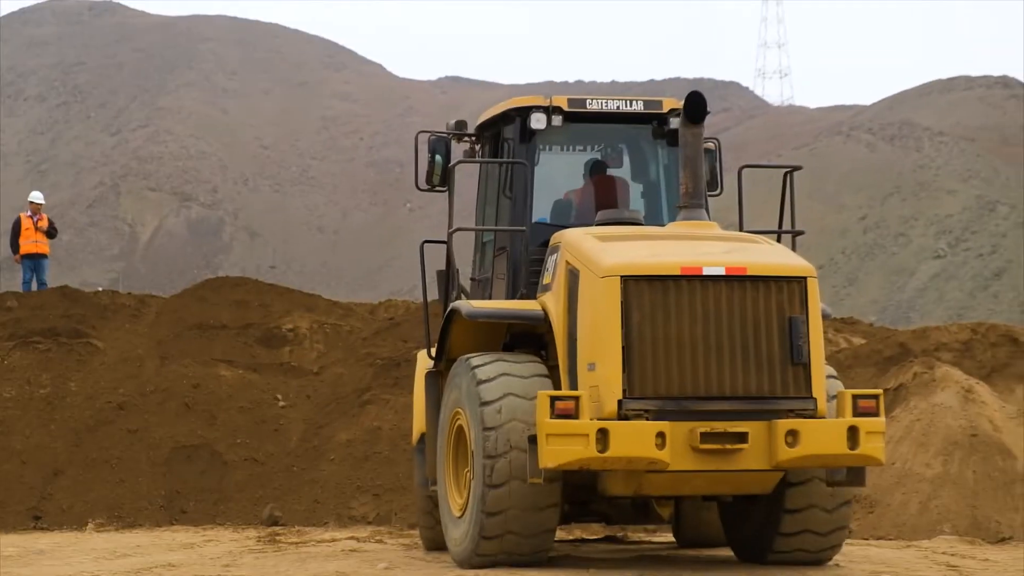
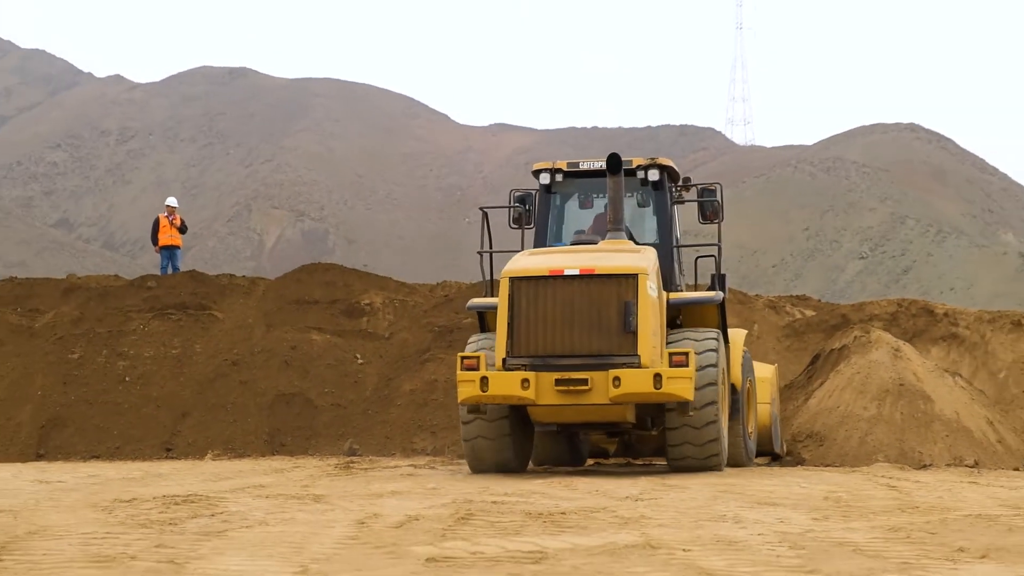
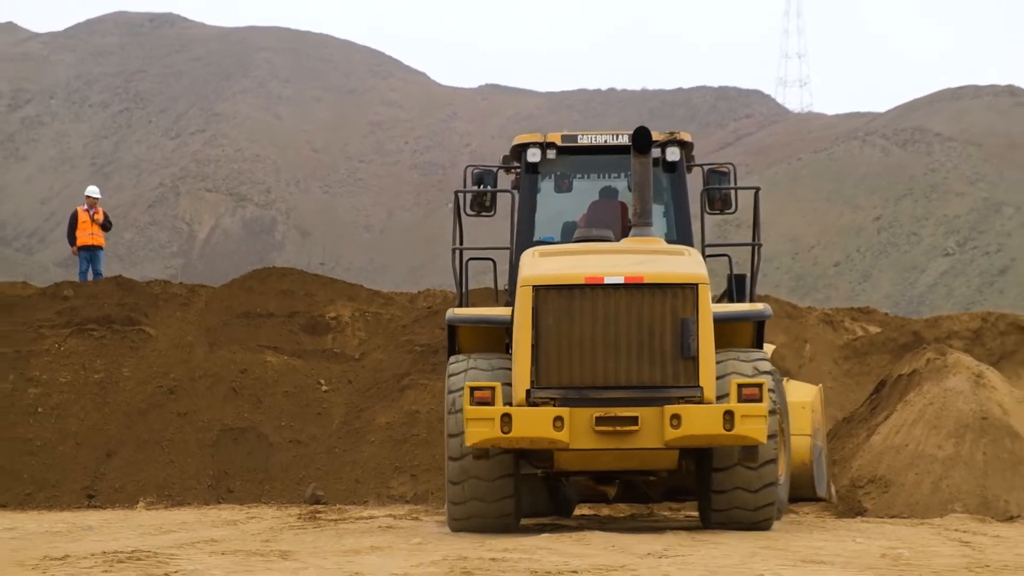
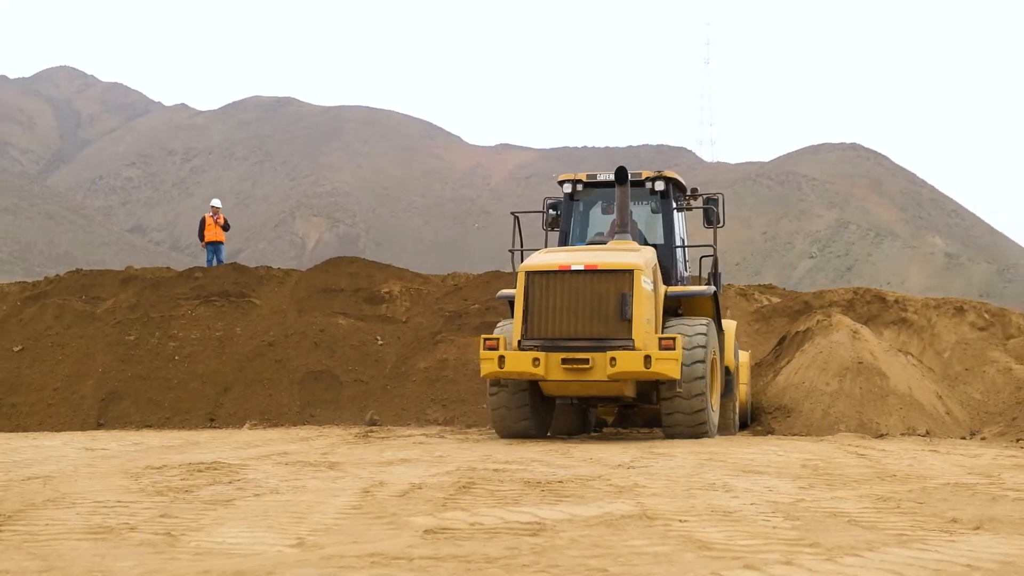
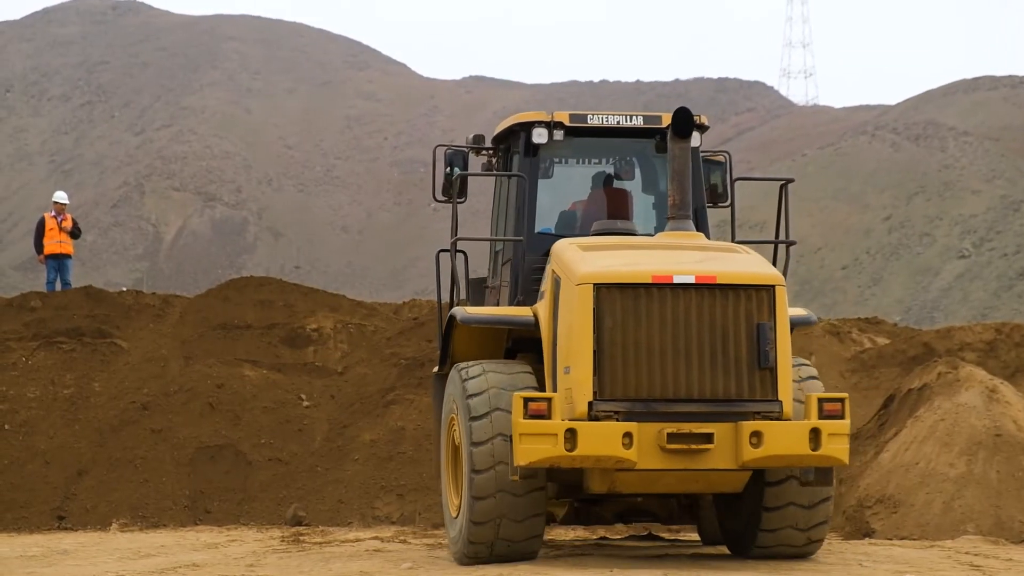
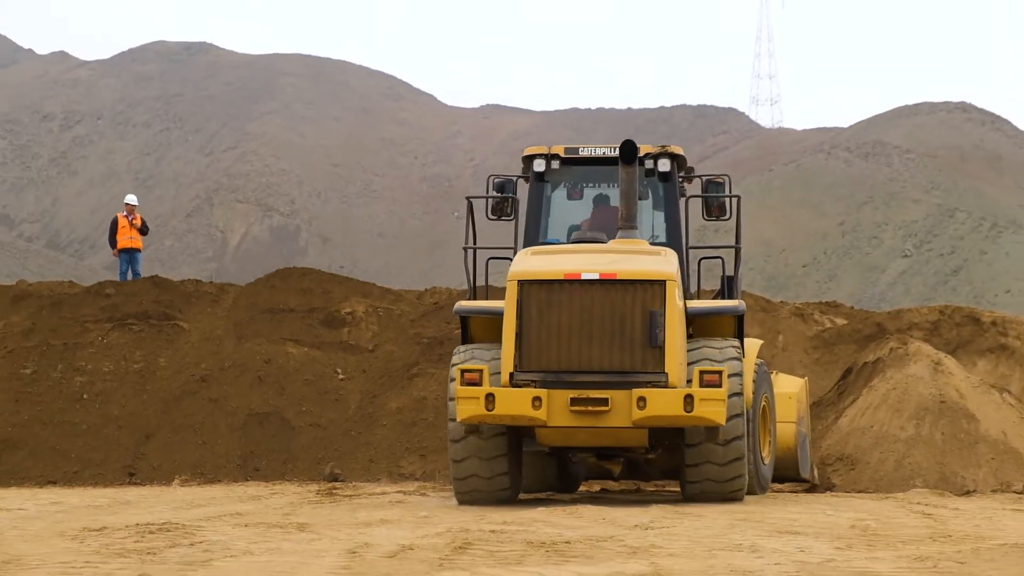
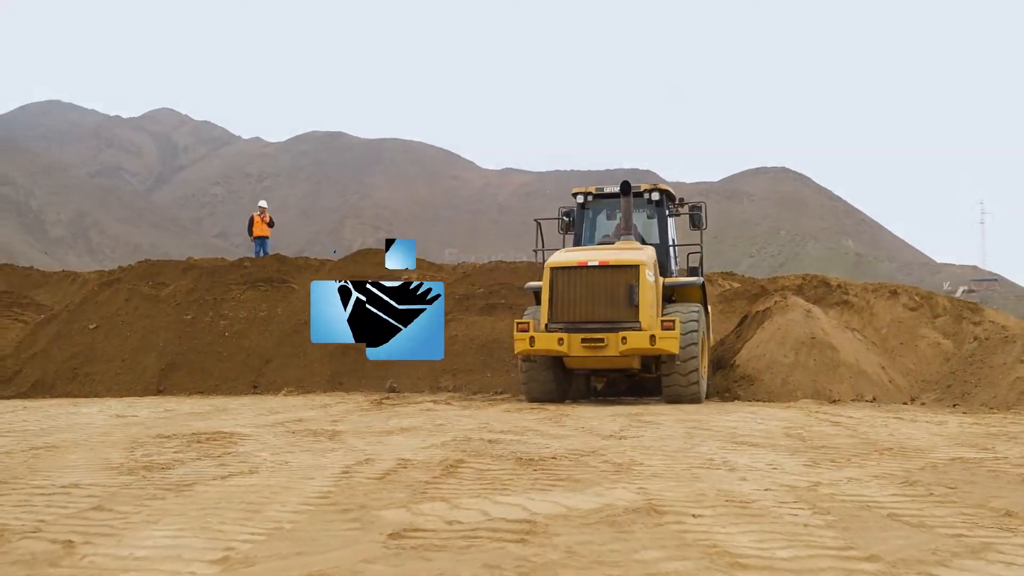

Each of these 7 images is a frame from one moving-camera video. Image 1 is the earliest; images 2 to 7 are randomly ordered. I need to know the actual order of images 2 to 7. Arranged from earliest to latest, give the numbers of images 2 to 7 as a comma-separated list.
5, 3, 6, 2, 4, 7
